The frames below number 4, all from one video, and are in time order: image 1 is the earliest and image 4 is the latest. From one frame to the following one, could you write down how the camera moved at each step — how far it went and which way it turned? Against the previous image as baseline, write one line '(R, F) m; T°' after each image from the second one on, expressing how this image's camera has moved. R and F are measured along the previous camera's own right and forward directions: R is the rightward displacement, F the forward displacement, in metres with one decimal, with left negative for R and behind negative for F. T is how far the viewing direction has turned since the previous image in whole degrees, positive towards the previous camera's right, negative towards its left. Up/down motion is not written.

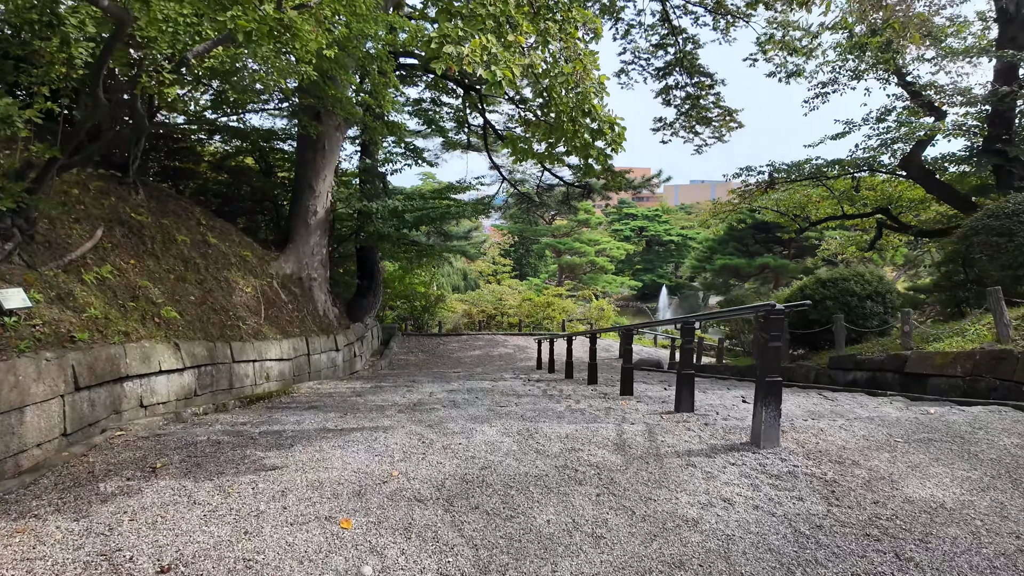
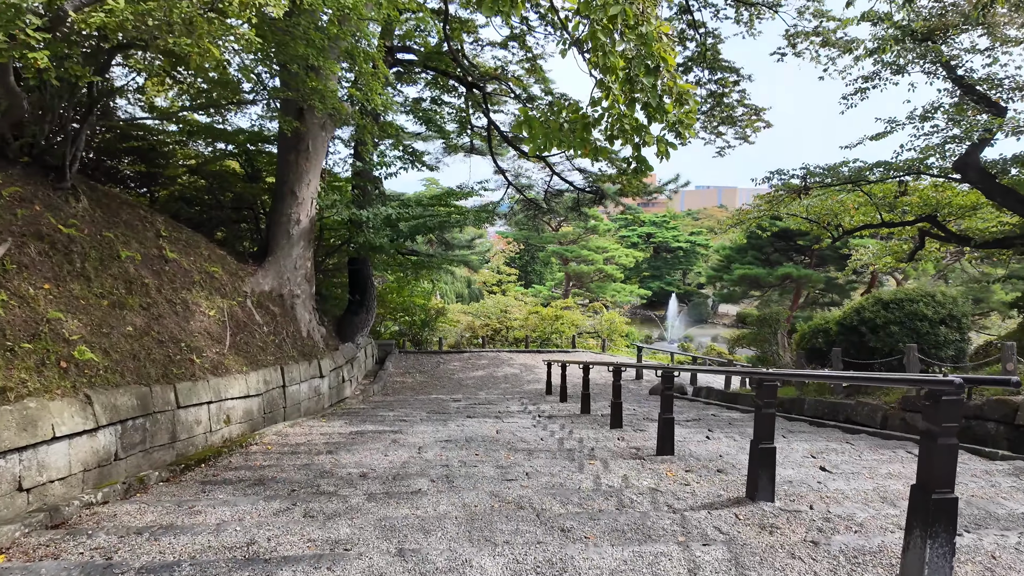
(0.0, +0.8) m; 0°
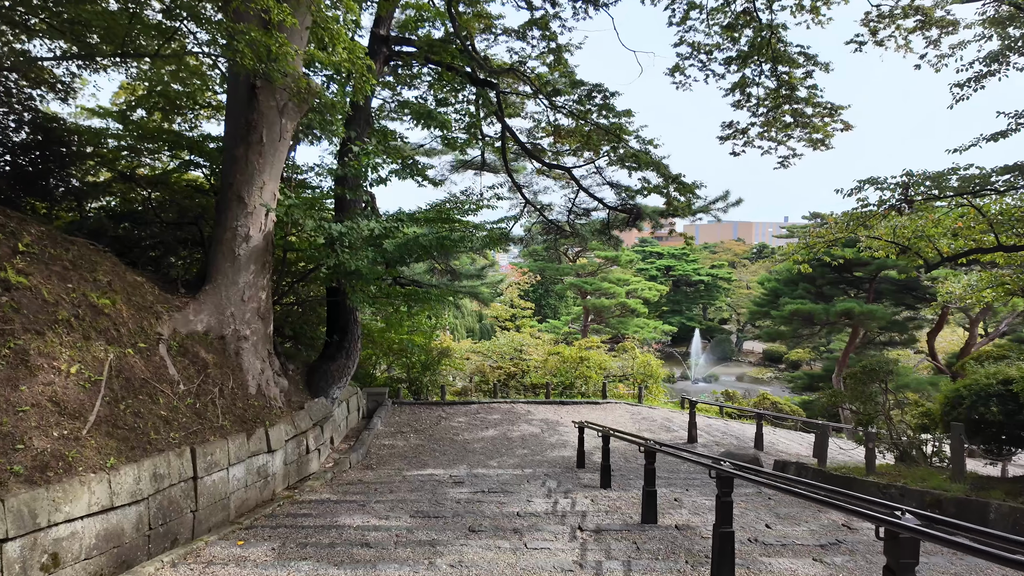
(-0.1, +1.7) m; -1°
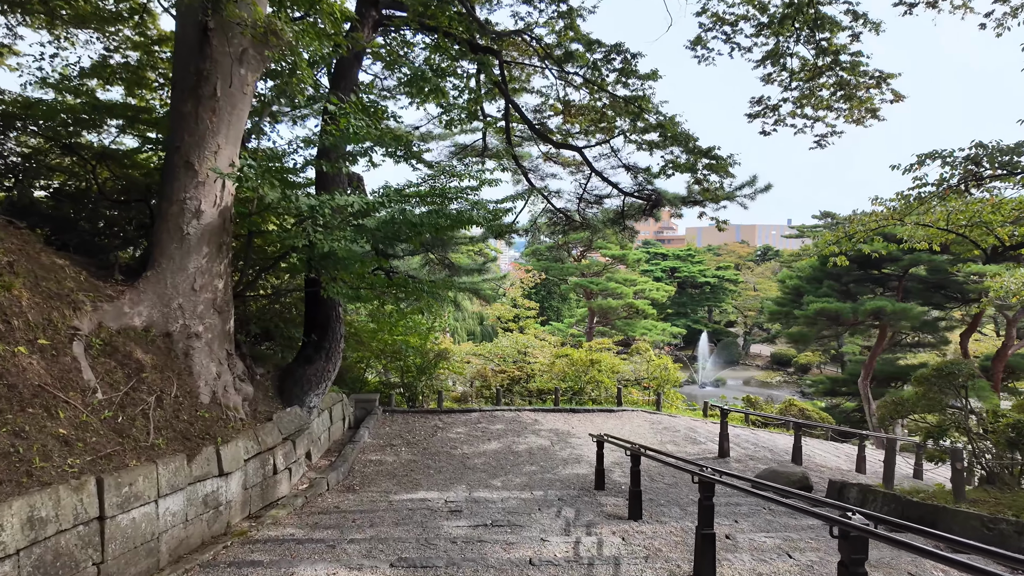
(0.0, +0.9) m; 0°
